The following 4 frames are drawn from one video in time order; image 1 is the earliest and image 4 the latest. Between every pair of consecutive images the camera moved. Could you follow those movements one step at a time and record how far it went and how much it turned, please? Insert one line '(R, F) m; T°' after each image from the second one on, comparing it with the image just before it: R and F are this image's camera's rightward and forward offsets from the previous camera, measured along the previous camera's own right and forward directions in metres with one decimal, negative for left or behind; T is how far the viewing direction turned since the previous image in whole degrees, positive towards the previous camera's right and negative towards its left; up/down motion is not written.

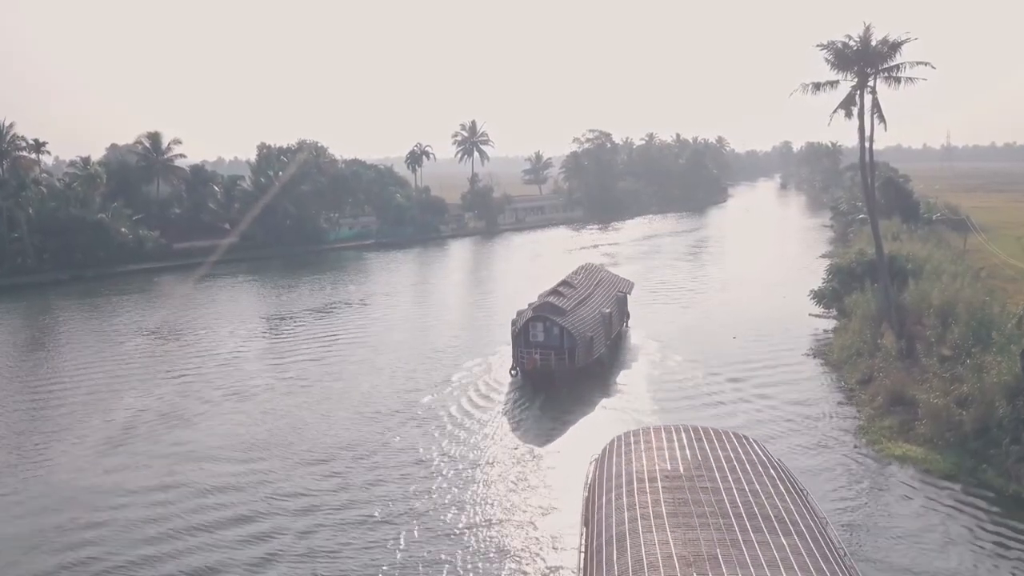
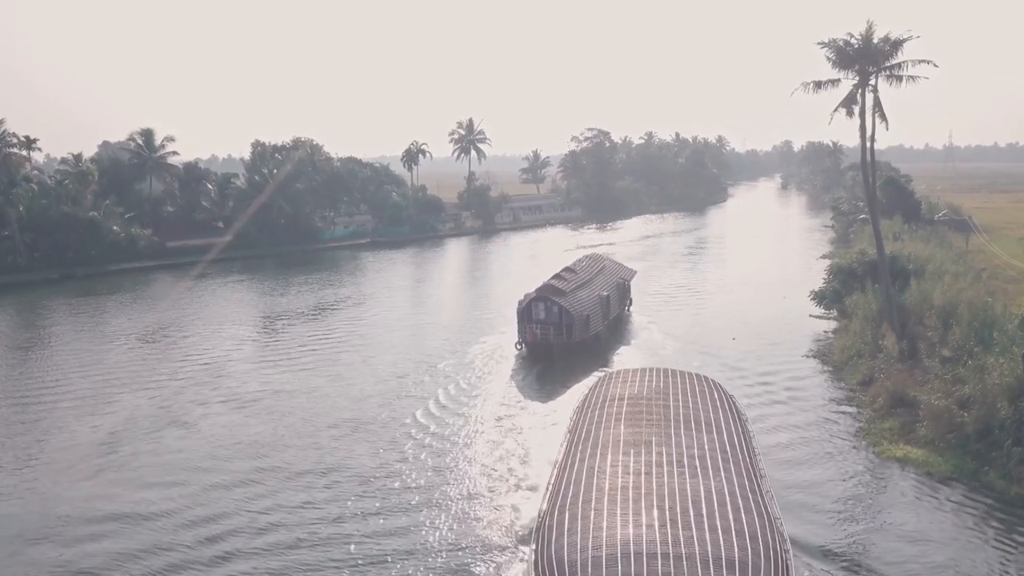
(+0.2, +0.5) m; 0°
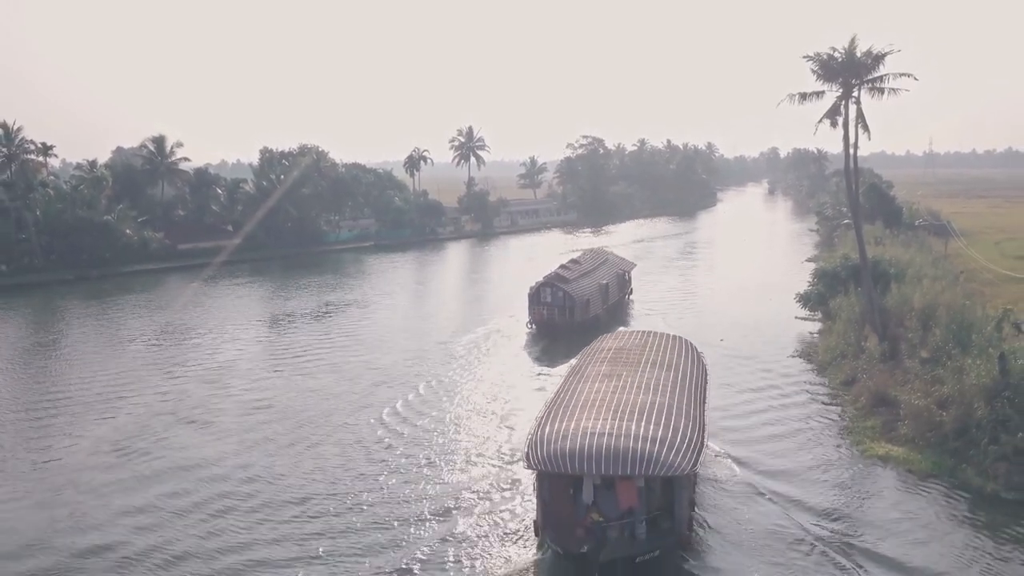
(-0.7, -1.6) m; +1°
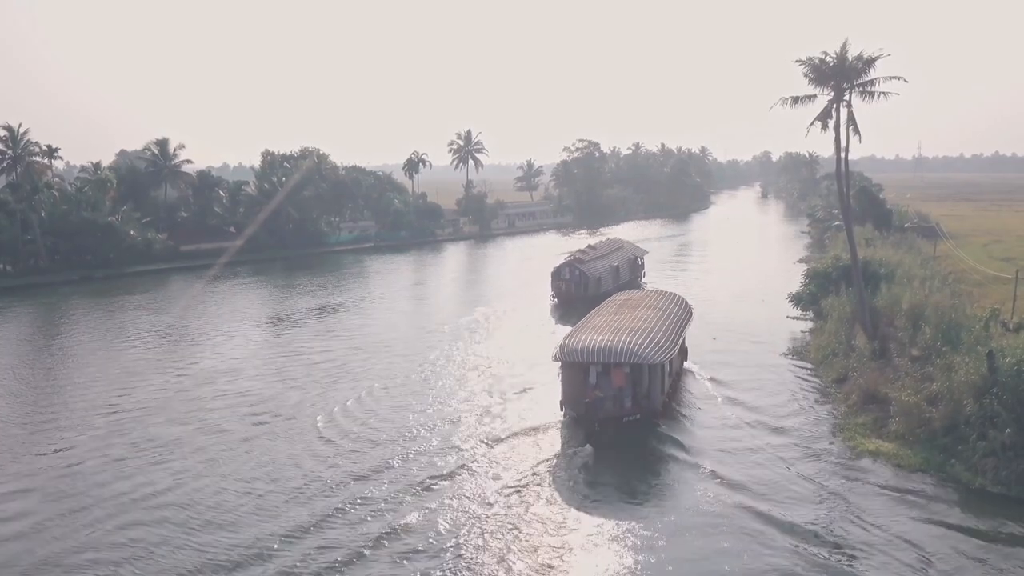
(-0.3, -0.7) m; +1°
